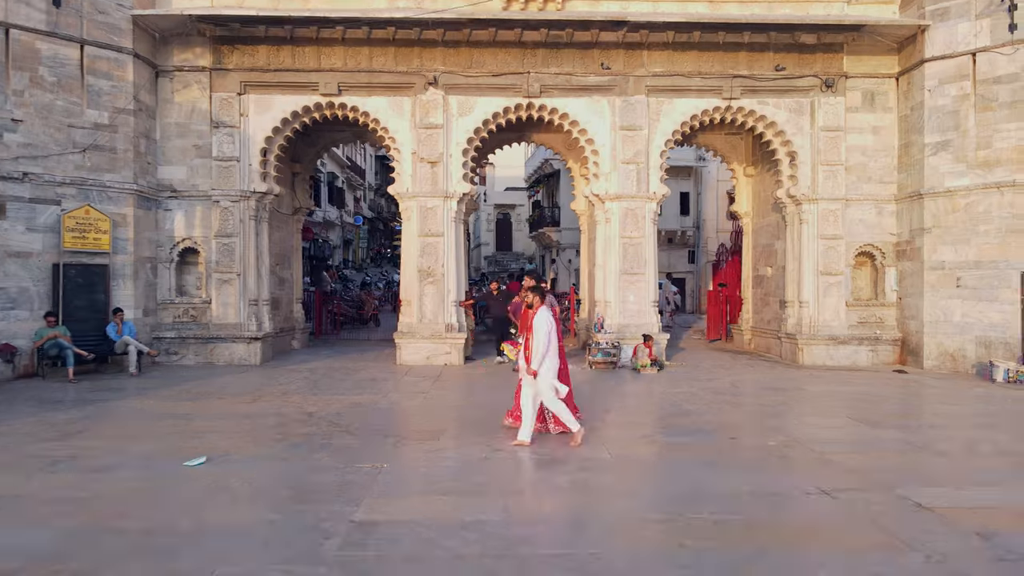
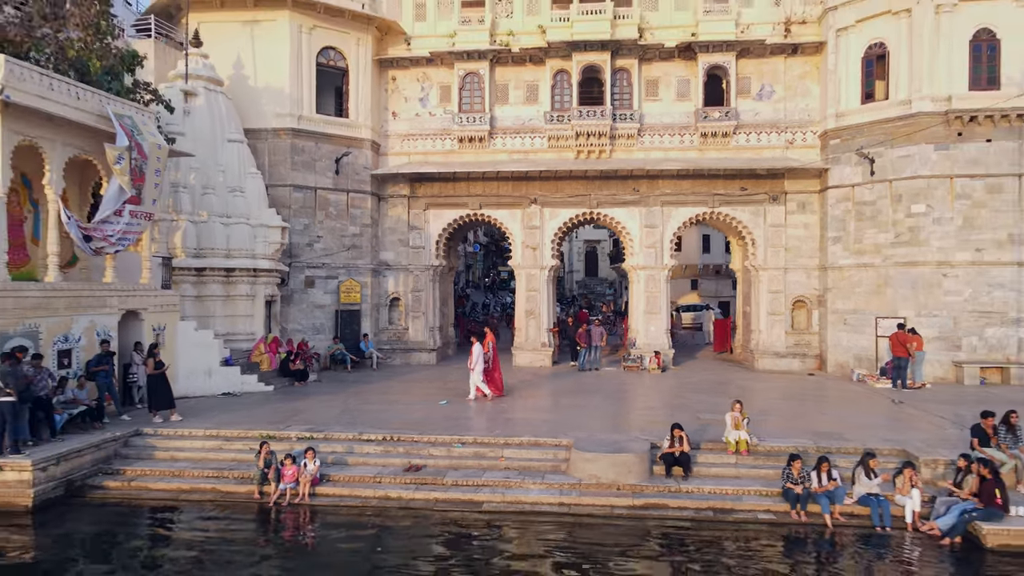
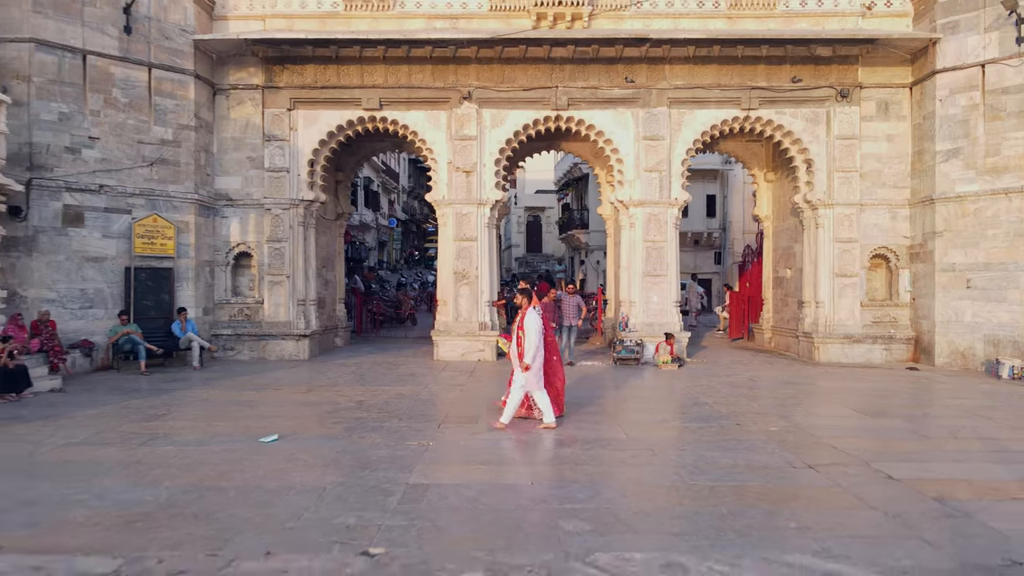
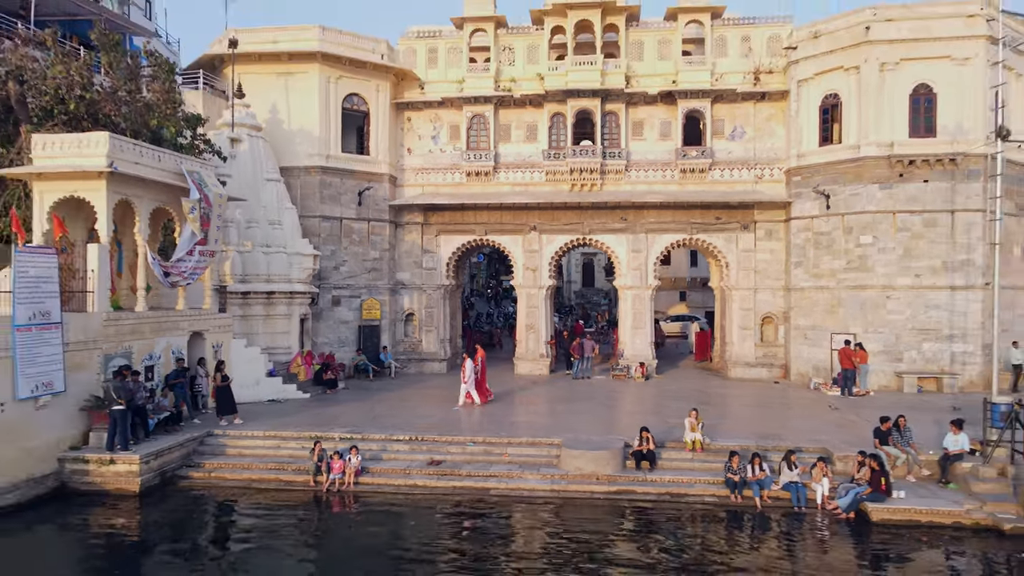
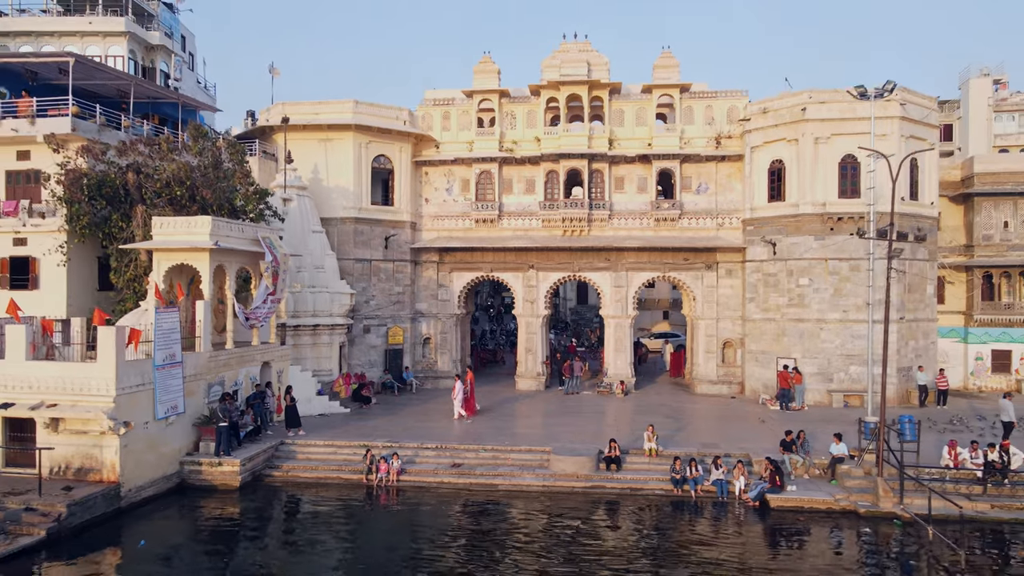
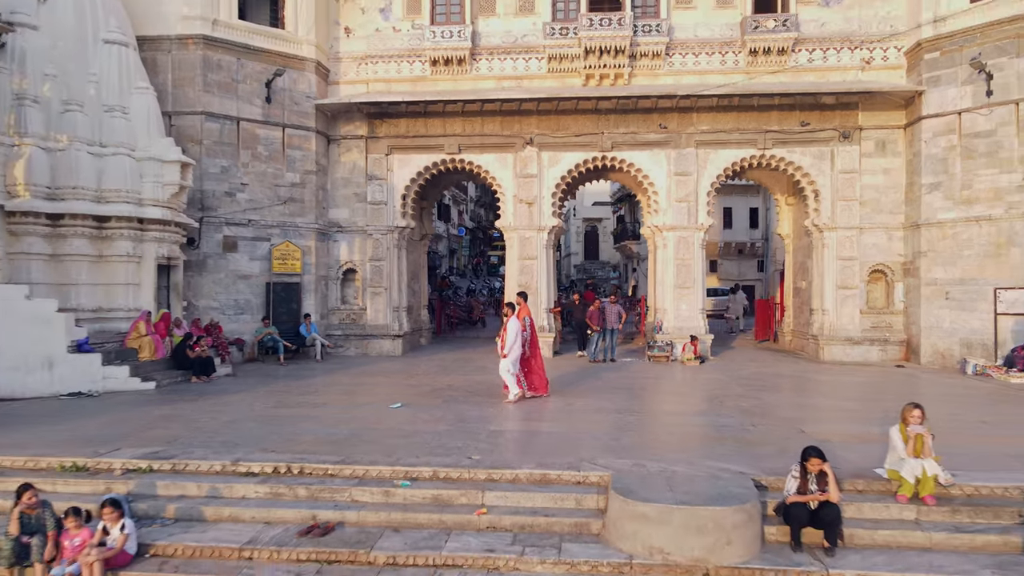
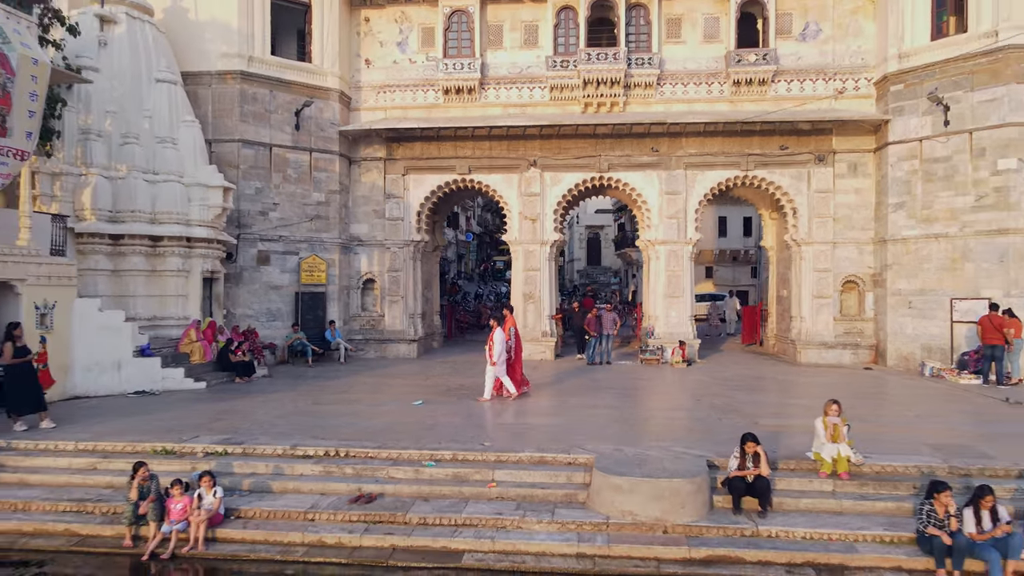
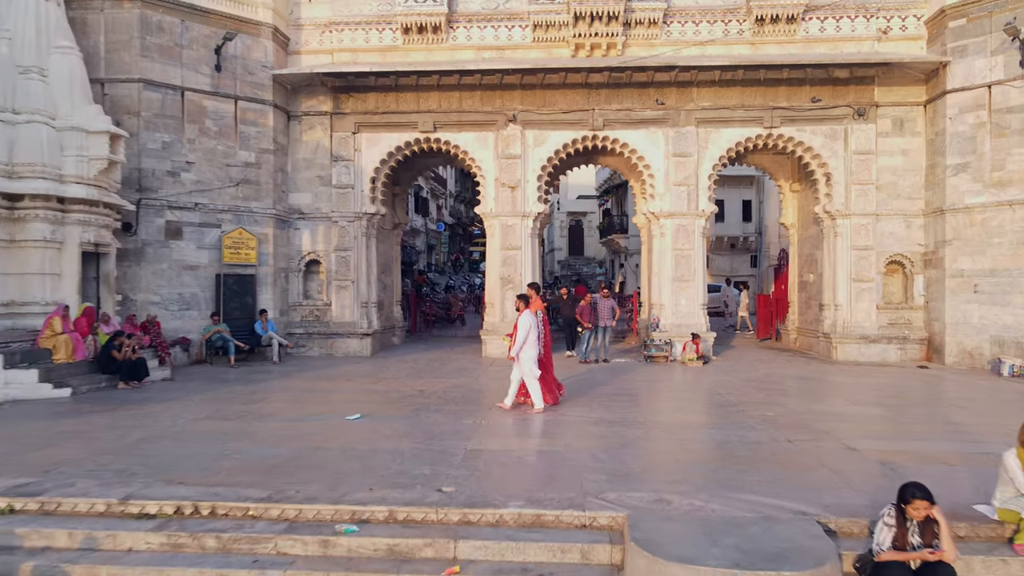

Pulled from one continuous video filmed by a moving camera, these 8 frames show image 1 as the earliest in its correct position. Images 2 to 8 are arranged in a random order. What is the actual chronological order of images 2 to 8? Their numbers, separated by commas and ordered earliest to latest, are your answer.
3, 8, 6, 7, 2, 4, 5
